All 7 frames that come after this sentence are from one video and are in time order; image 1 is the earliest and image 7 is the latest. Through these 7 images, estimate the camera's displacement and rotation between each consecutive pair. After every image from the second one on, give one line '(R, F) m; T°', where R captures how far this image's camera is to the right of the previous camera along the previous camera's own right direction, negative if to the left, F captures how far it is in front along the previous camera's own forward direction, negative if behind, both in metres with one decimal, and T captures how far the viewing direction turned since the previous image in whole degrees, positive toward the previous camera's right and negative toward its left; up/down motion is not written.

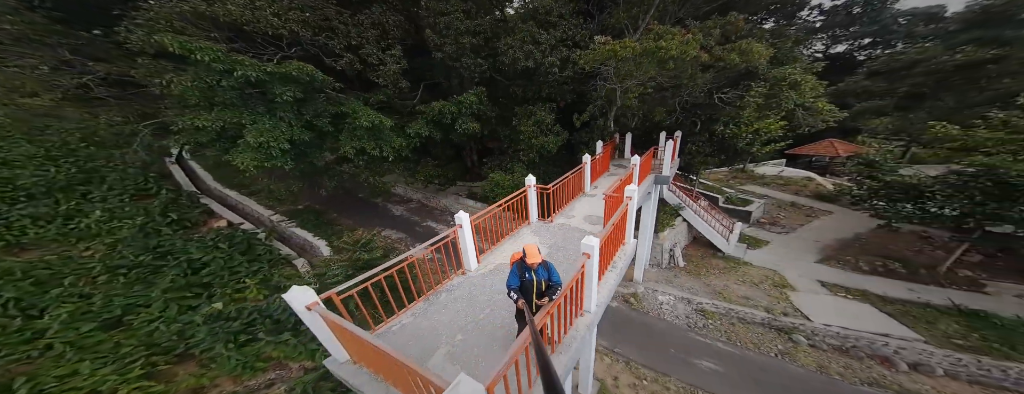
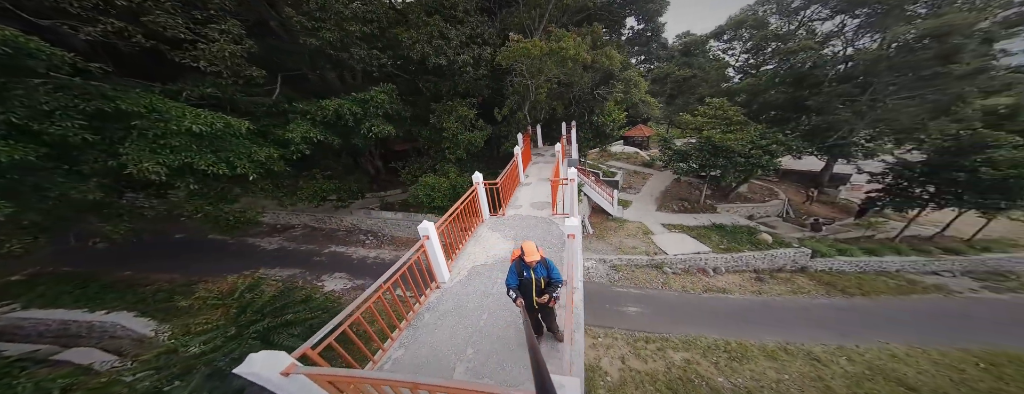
(-0.4, +0.1) m; +16°
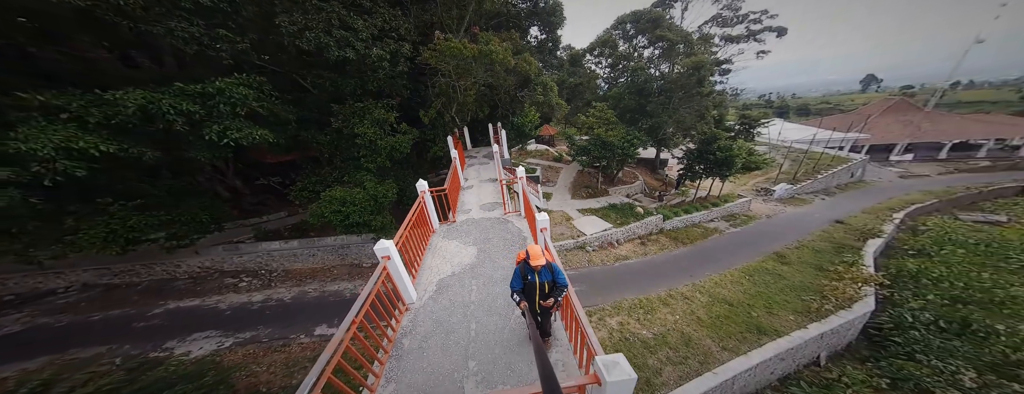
(-0.4, 0.0) m; +16°
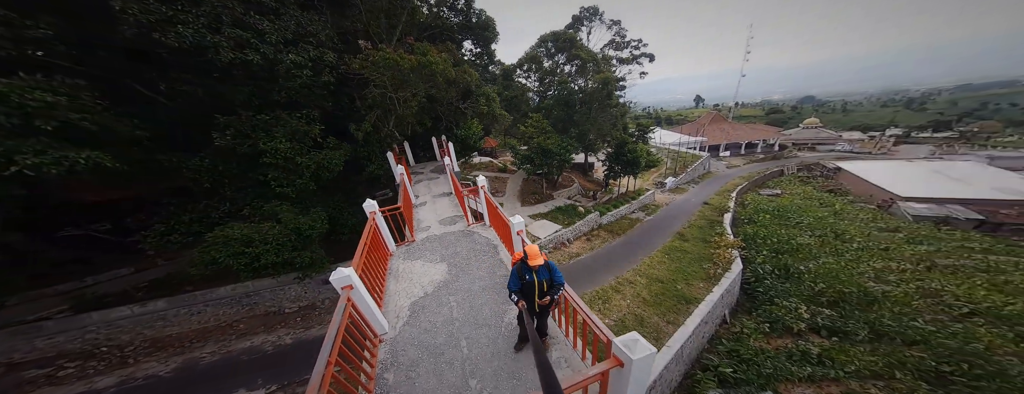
(-0.2, 0.0) m; +12°
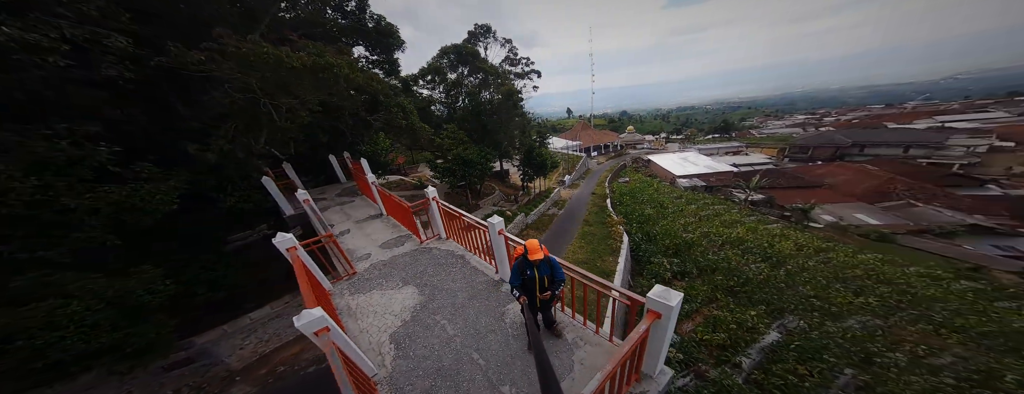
(-0.5, 0.0) m; +17°
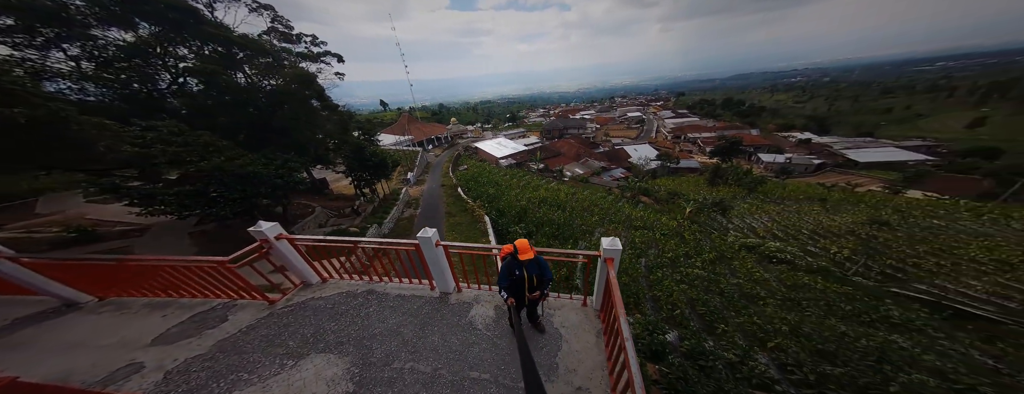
(-0.6, +0.1) m; +30°
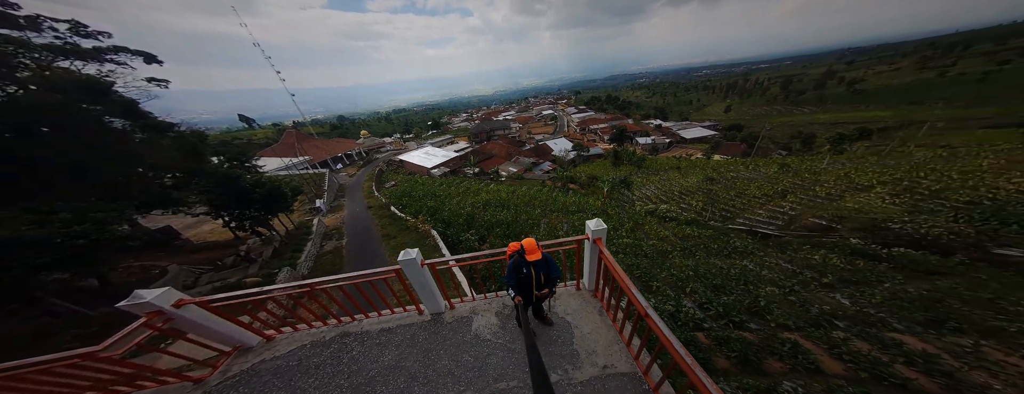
(-0.3, 0.0) m; +11°
